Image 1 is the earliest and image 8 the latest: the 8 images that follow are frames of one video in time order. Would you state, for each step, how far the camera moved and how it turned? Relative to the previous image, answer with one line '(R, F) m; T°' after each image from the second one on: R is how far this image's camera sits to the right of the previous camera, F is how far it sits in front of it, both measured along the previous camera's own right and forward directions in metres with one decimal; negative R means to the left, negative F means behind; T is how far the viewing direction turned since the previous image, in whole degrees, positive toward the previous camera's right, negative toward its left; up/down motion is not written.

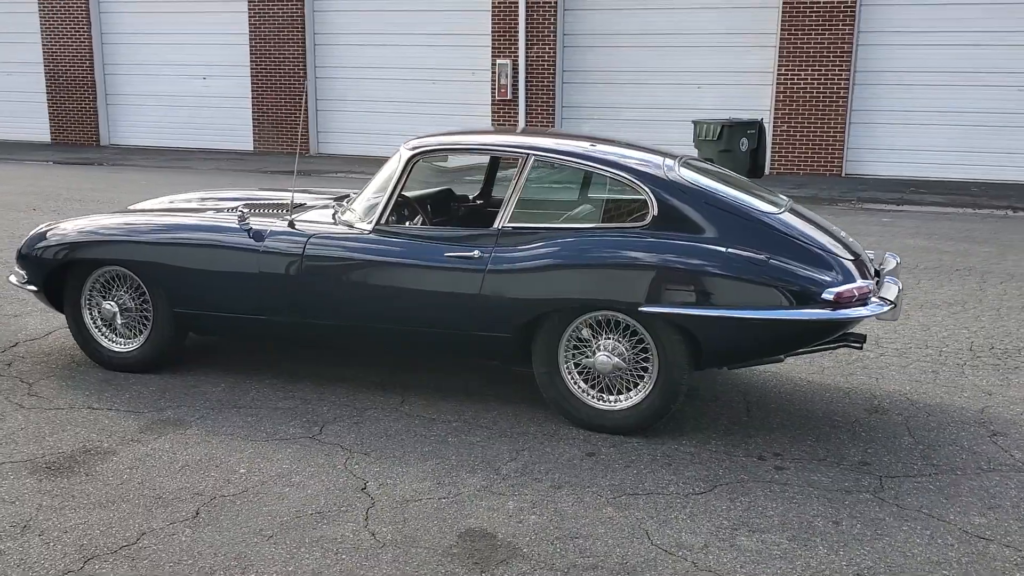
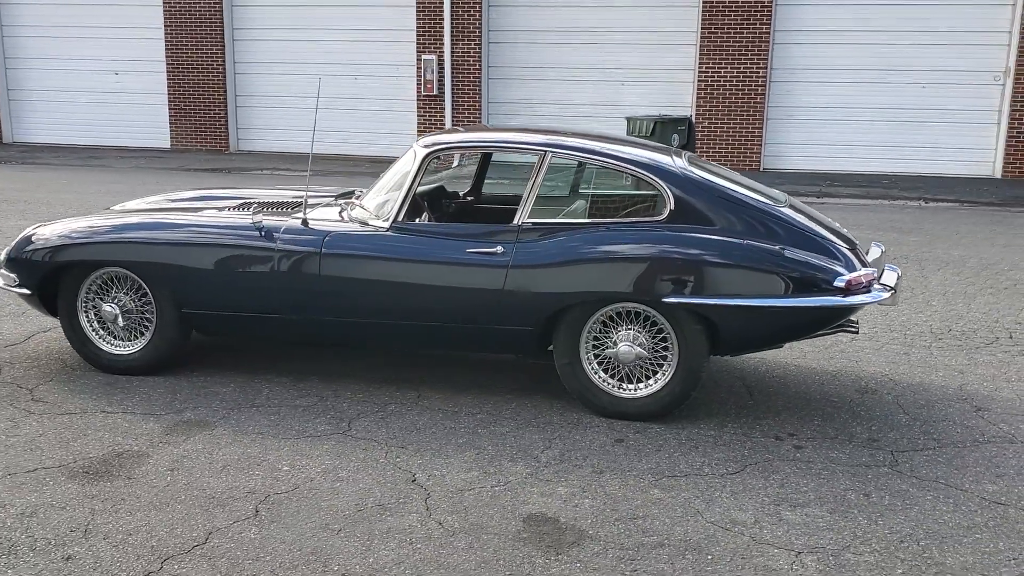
(-0.5, -0.1) m; +6°
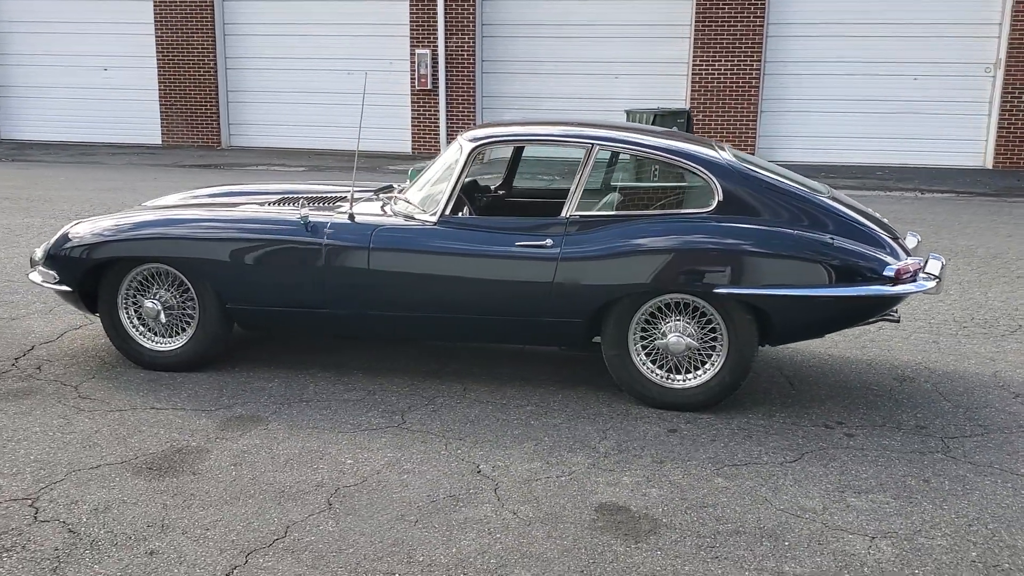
(-0.3, 0.0) m; +1°
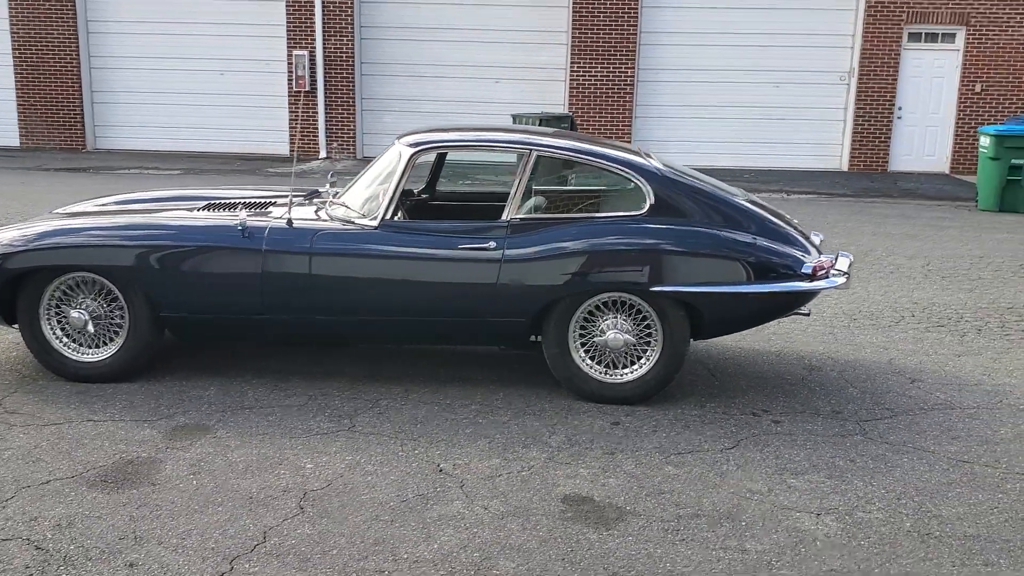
(-0.4, -0.1) m; +8°
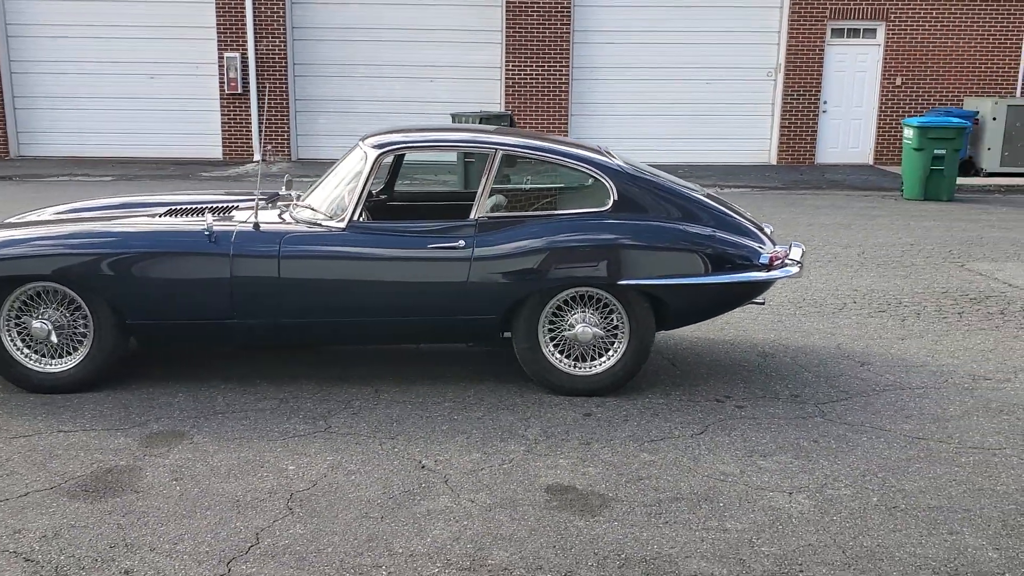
(-0.2, -0.1) m; +4°
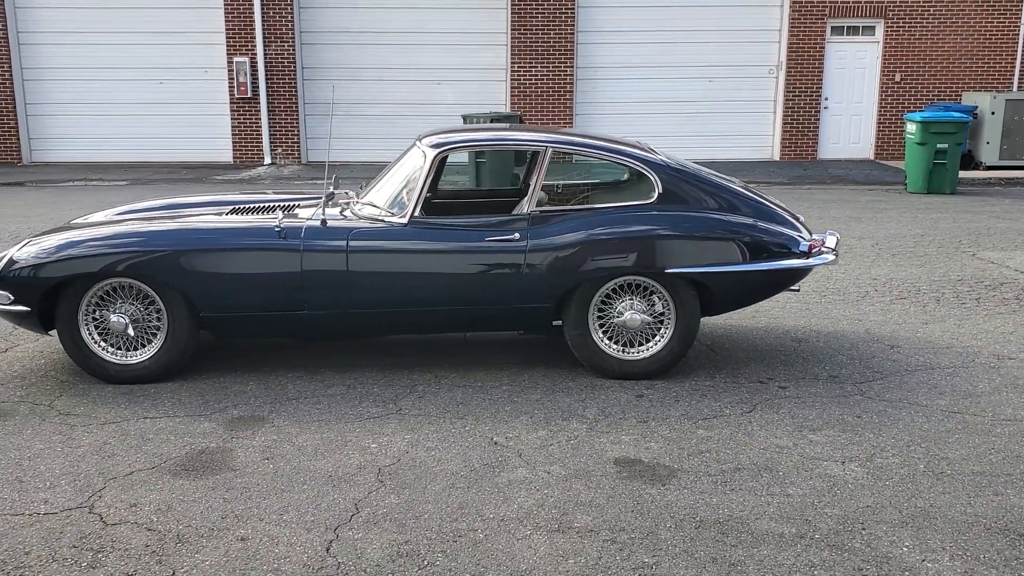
(-0.3, -0.3) m; 0°
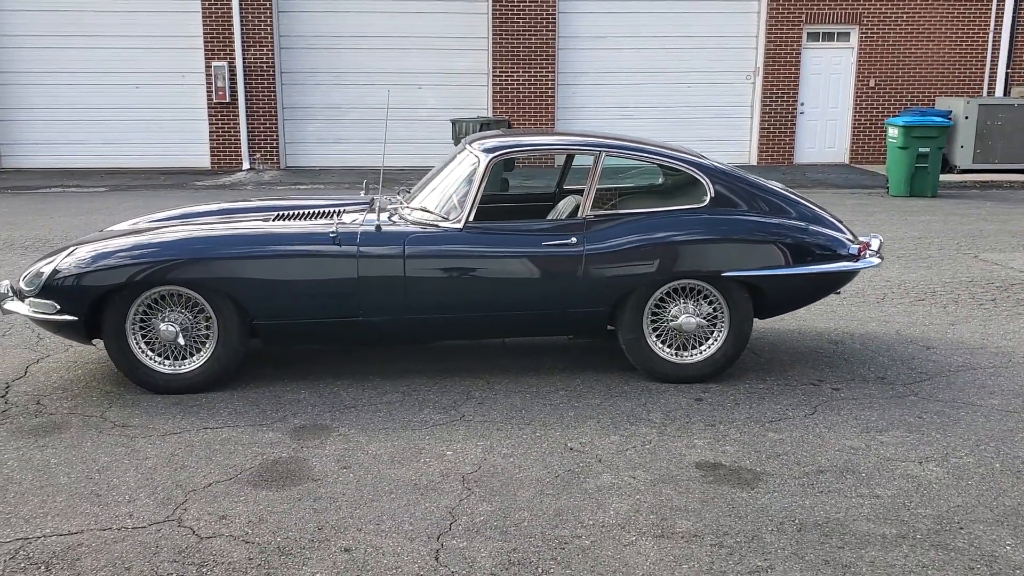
(-0.5, 0.0) m; +2°
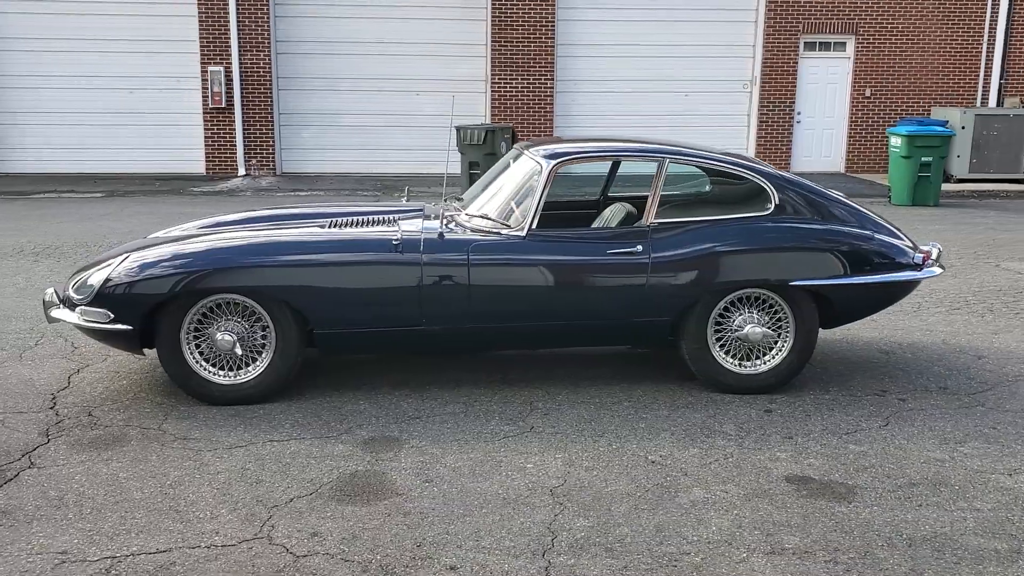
(-0.4, +0.1) m; +1°
